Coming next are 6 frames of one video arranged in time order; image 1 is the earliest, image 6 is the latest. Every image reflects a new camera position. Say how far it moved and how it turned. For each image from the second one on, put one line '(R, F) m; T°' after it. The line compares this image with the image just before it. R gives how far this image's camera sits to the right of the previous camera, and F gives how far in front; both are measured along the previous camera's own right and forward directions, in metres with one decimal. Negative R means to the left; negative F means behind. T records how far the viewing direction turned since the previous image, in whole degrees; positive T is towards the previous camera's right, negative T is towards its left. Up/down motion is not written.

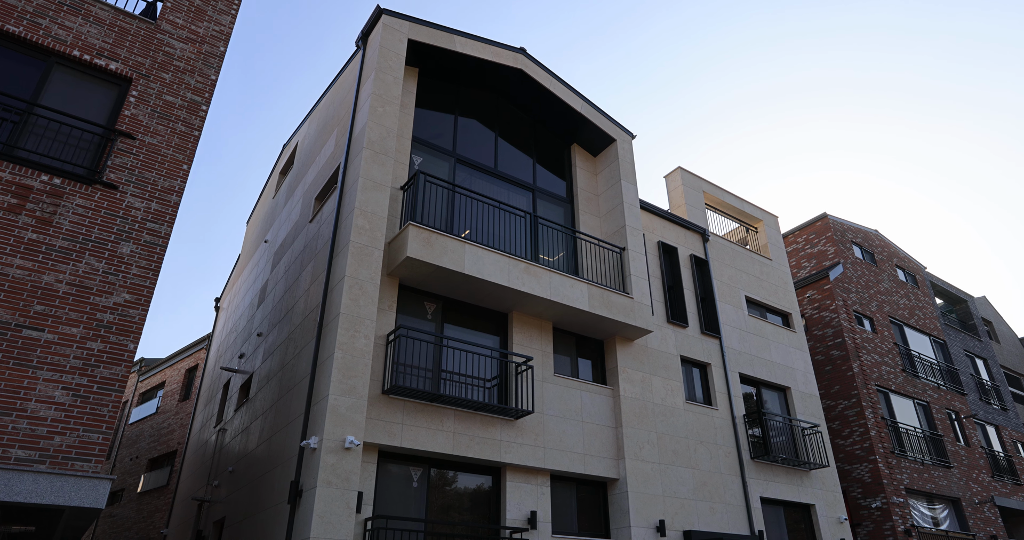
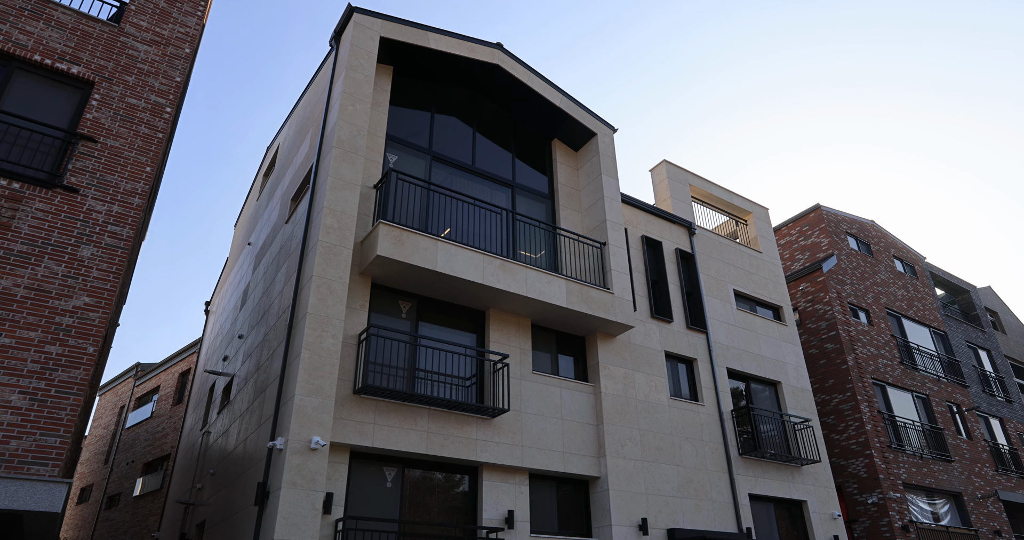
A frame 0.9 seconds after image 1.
(+0.7, +0.1) m; -1°
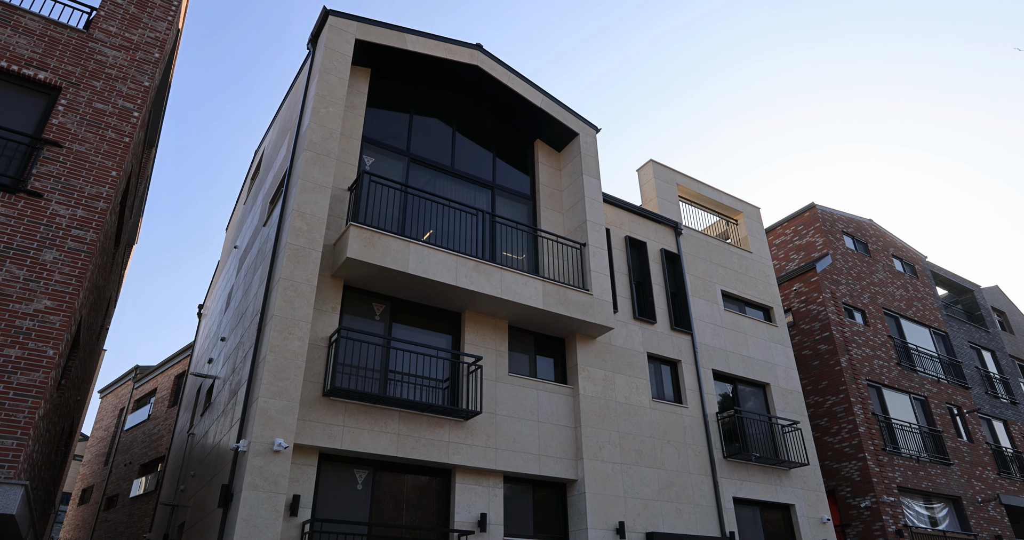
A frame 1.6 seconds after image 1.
(+0.7, +0.1) m; -1°
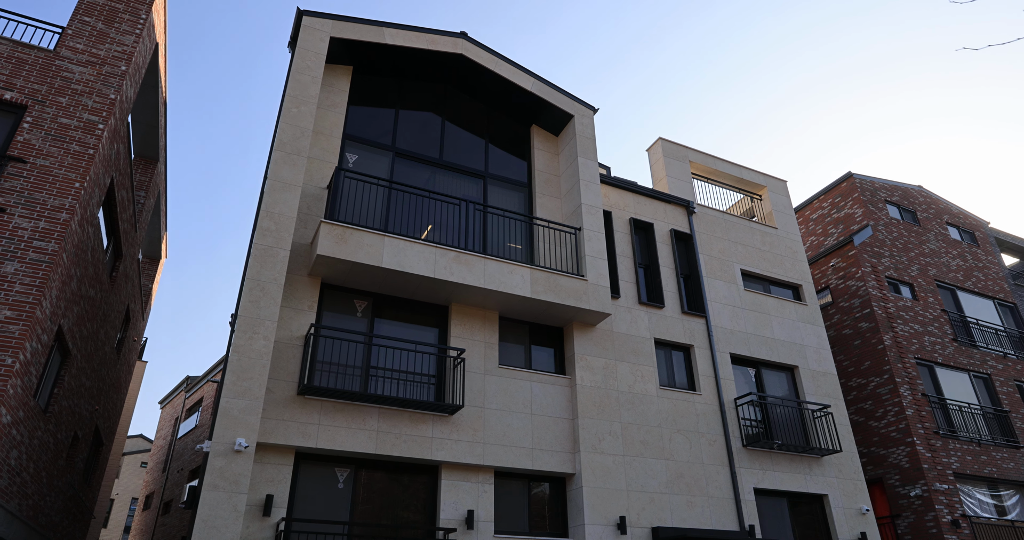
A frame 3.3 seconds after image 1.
(+1.6, +0.5) m; -6°
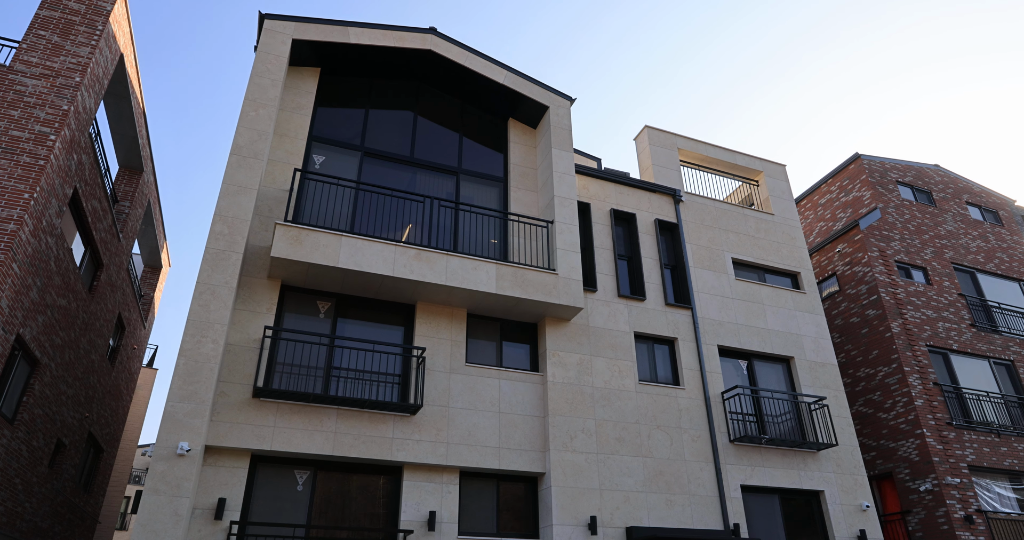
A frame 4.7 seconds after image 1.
(+1.4, +0.3) m; -4°
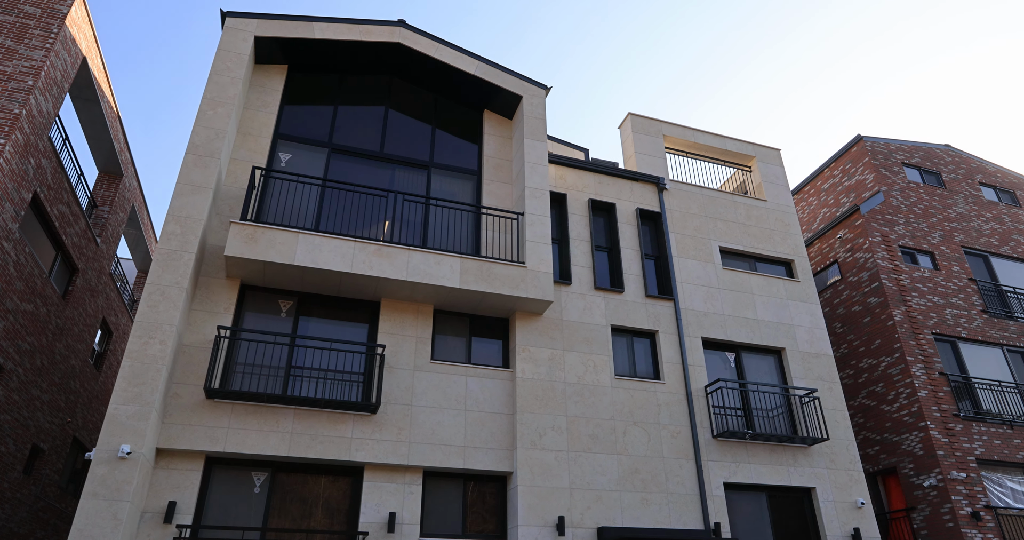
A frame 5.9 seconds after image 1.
(+1.2, +0.4) m; -3°
